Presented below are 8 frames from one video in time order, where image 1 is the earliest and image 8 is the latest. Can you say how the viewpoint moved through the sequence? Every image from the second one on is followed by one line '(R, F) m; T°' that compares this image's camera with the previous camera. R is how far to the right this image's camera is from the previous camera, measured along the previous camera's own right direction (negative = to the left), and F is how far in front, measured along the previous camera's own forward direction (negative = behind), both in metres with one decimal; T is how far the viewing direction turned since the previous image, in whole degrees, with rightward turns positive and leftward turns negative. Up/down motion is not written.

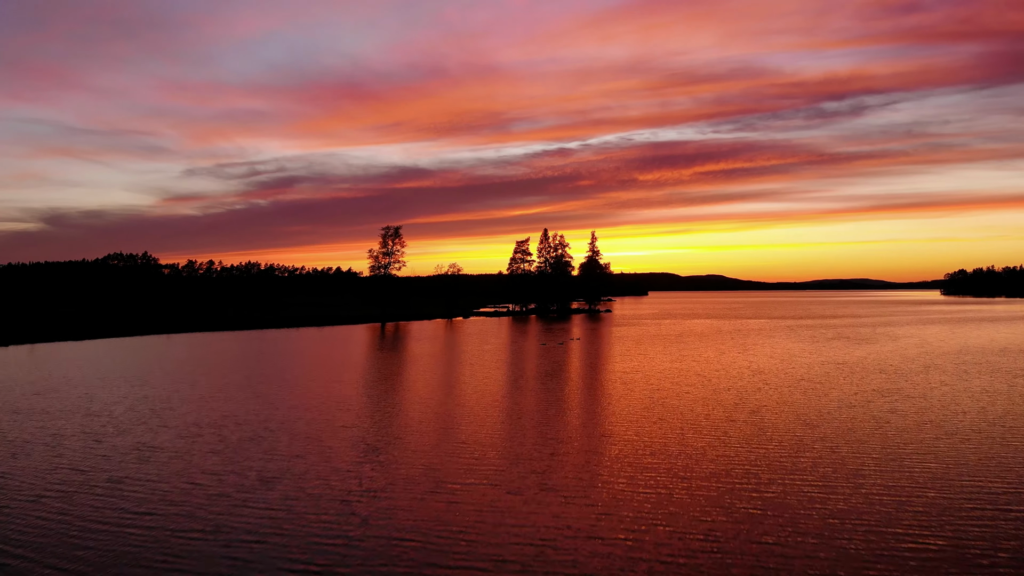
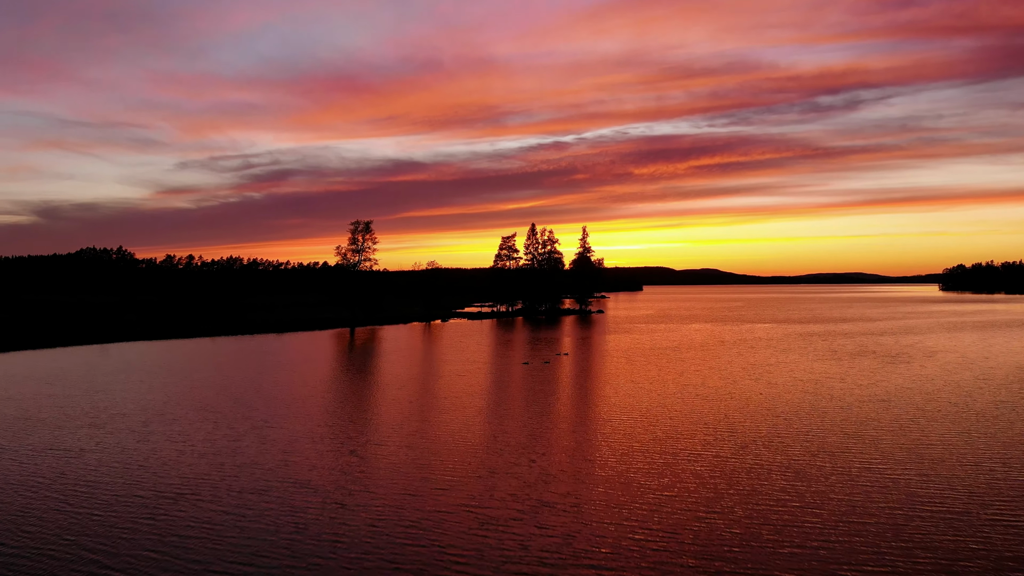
(+2.1, +10.1) m; 0°
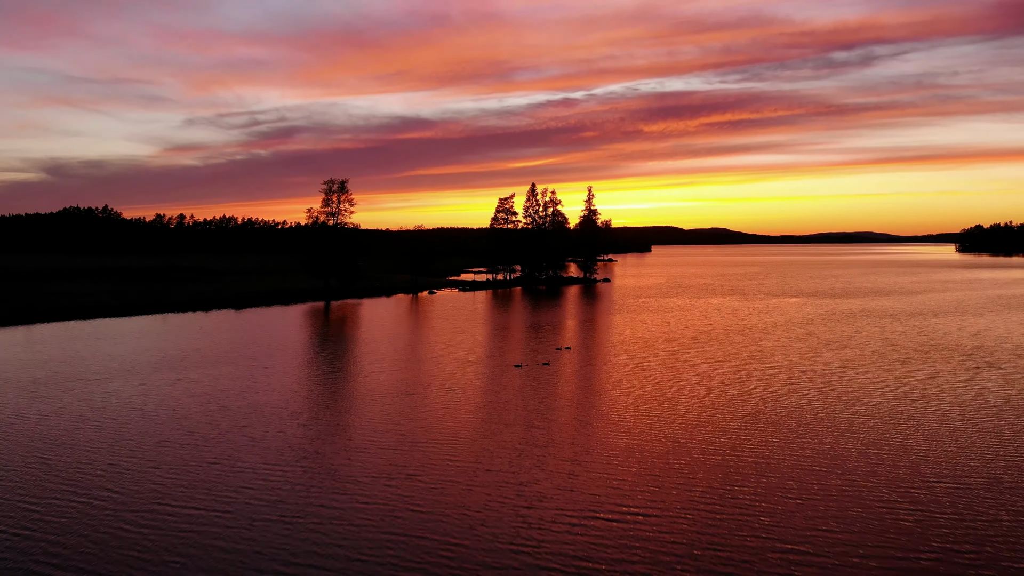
(+1.9, +11.9) m; -1°
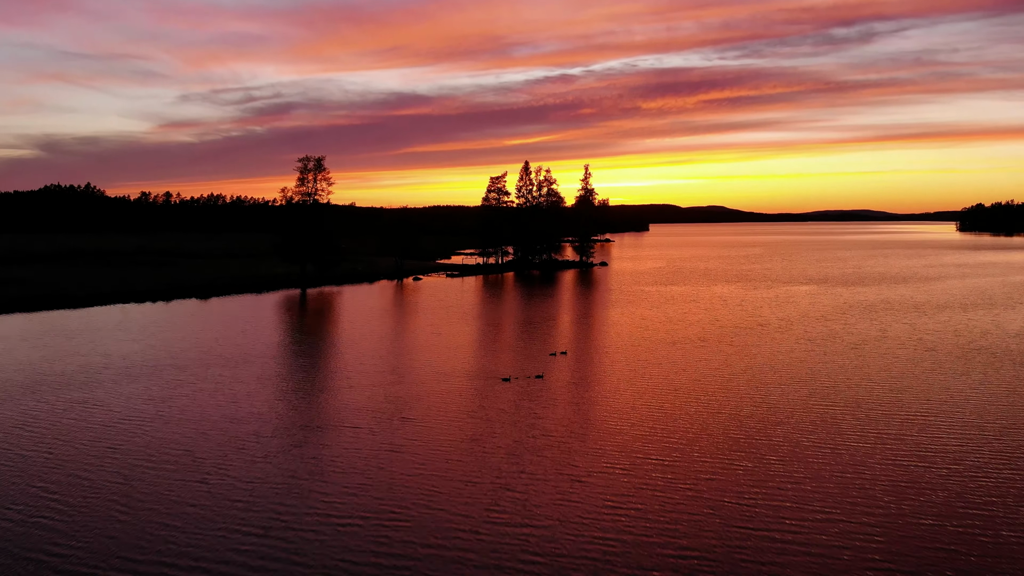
(+0.9, +6.4) m; 0°
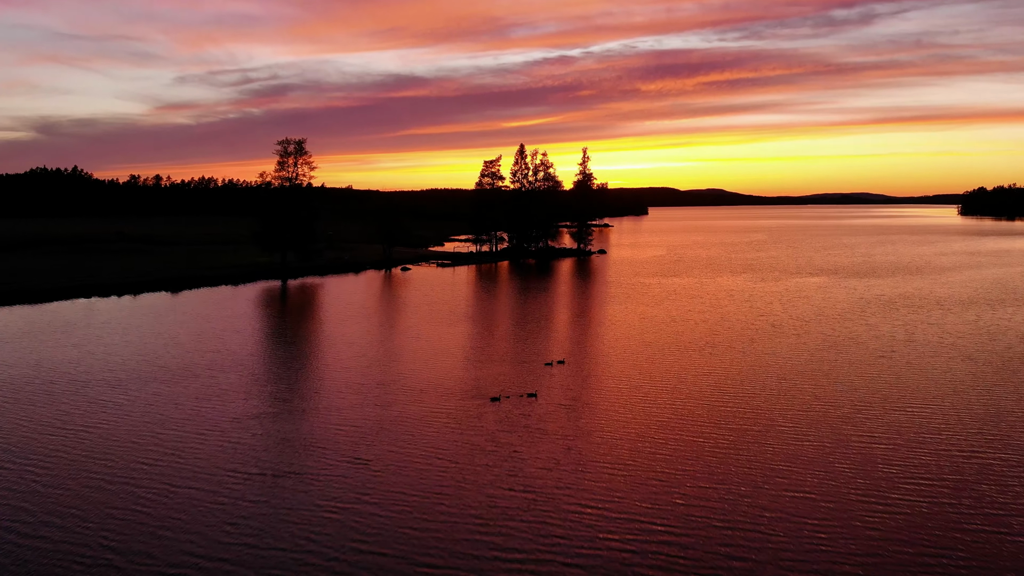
(+0.7, +4.8) m; 0°
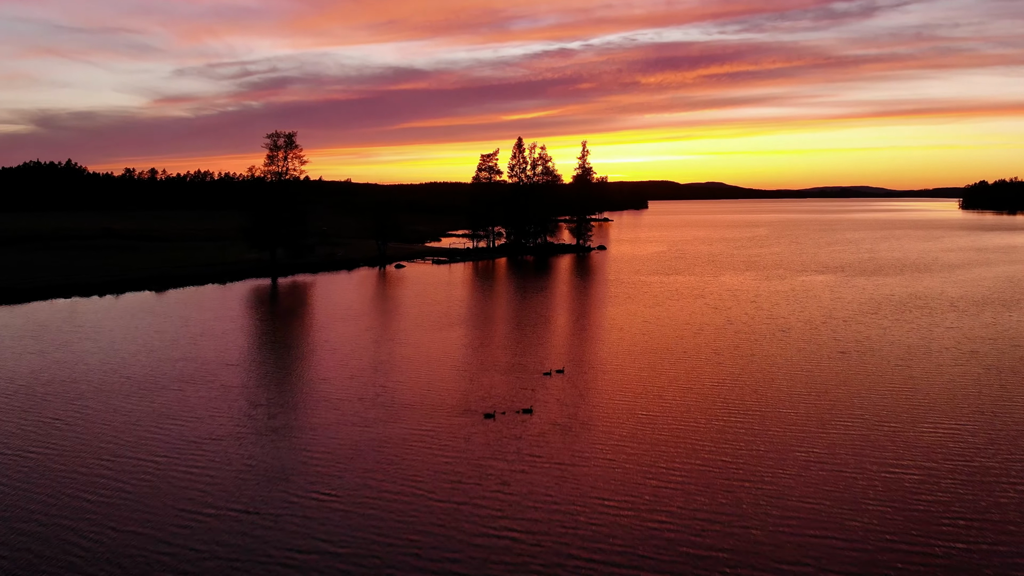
(+0.3, +2.4) m; 0°
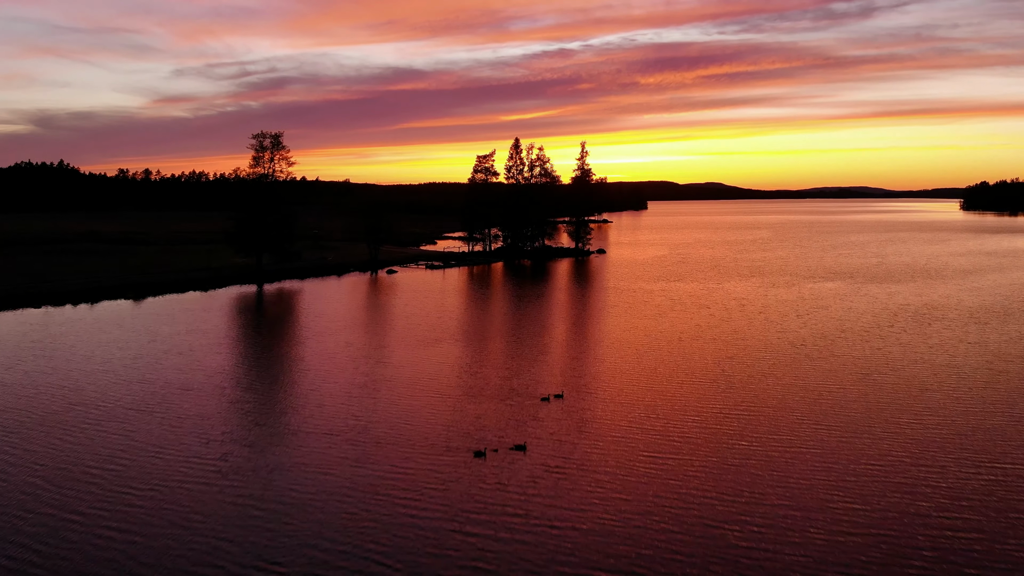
(+0.4, +3.2) m; 0°
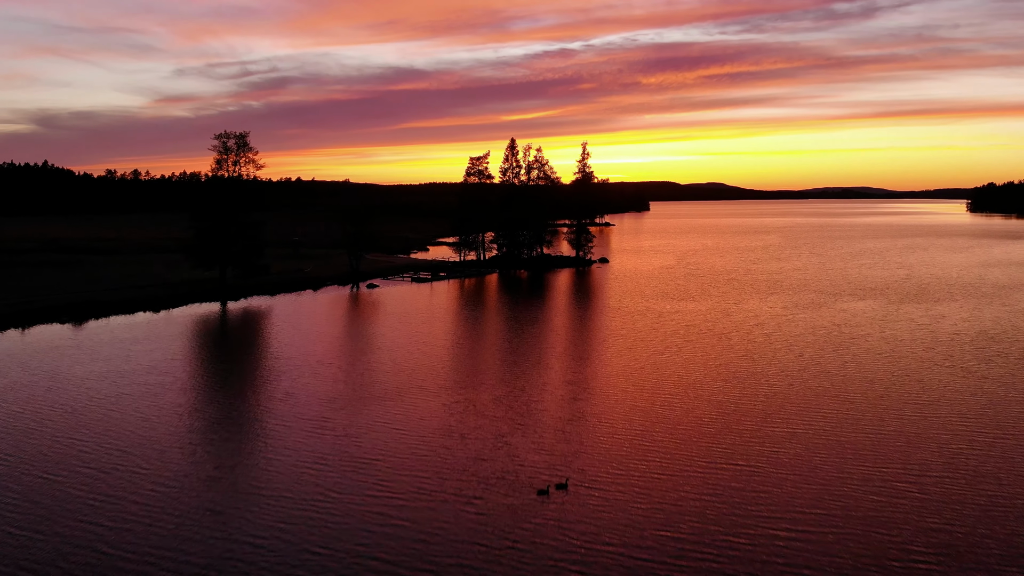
(+0.8, +8.0) m; 0°
